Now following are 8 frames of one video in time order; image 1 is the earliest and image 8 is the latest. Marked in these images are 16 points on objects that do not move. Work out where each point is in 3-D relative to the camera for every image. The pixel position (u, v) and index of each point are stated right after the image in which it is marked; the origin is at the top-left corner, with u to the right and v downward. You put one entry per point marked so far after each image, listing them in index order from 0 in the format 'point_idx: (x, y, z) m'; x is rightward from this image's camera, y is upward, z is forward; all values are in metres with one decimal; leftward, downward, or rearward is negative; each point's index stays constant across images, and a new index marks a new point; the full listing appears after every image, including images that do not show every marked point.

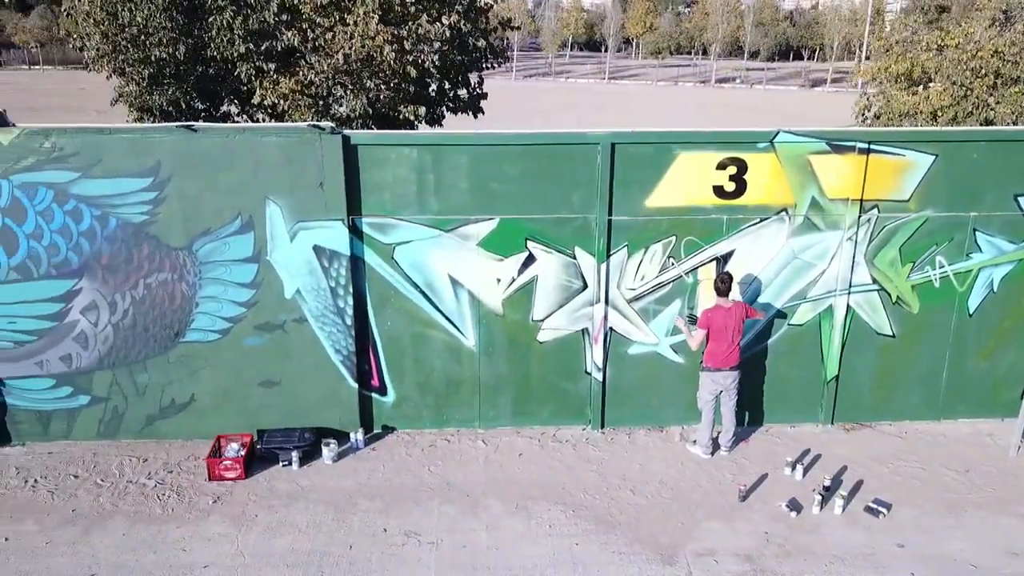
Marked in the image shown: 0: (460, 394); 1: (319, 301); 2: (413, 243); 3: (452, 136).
0: (-0.5, -0.9, +6.3) m
1: (-1.6, -0.1, +5.9) m
2: (-0.9, +0.4, +5.9) m
3: (-0.5, +1.2, +5.7) m
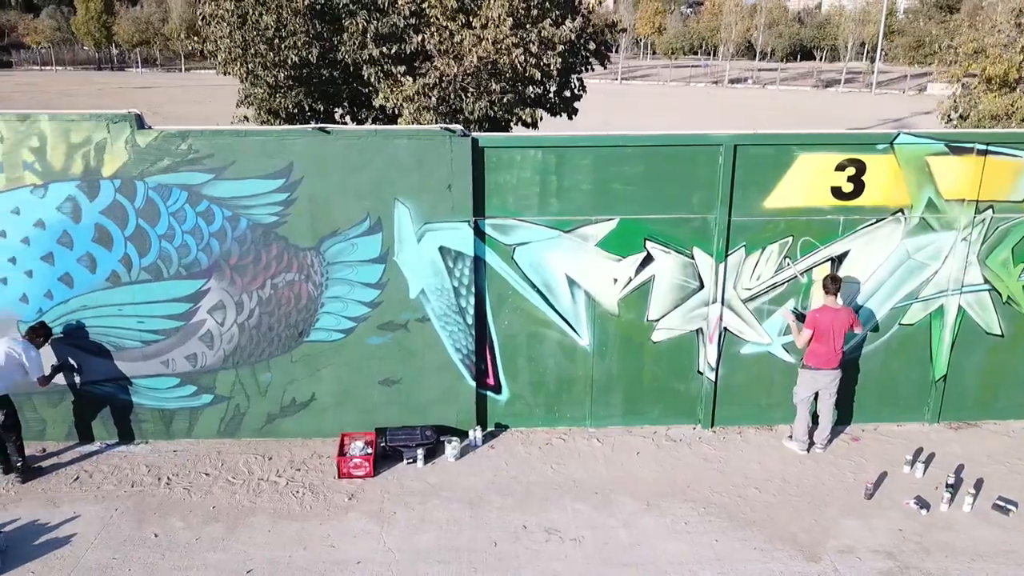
0: (+0.6, -0.9, +6.4) m
1: (-0.6, -0.1, +6.0) m
2: (+0.2, +0.4, +6.0) m
3: (+0.5, +1.2, +5.8) m
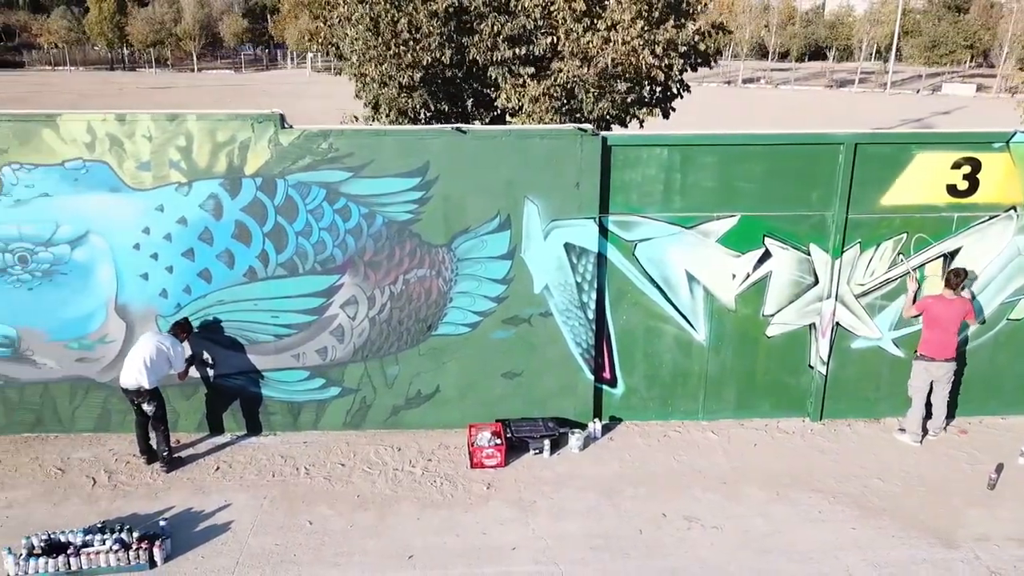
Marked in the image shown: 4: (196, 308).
0: (+1.6, -0.9, +6.5) m
1: (+0.5, -0.1, +6.1) m
2: (+1.2, +0.4, +6.1) m
3: (+1.6, +1.3, +5.9) m
4: (-2.7, -0.2, +6.0) m
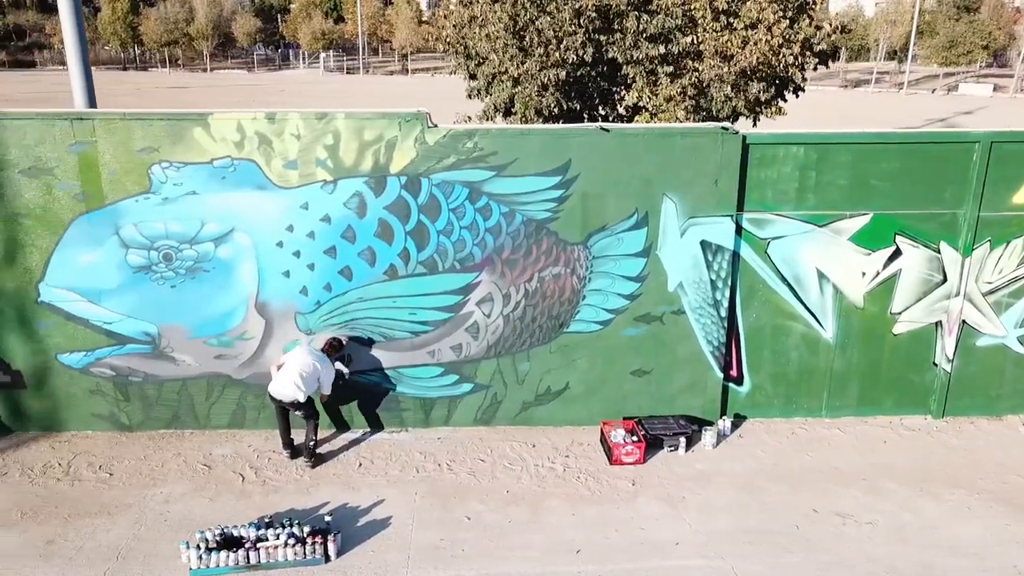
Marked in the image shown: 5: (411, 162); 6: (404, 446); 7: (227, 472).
0: (+2.8, -0.9, +6.6) m
1: (+1.6, -0.1, +6.2) m
2: (+2.4, +0.4, +6.2) m
3: (+2.8, +1.3, +6.0) m
4: (-1.5, -0.1, +6.1) m
5: (-0.8, +1.0, +5.8) m
6: (-0.9, -1.4, +6.2) m
7: (-2.3, -1.5, +5.8) m
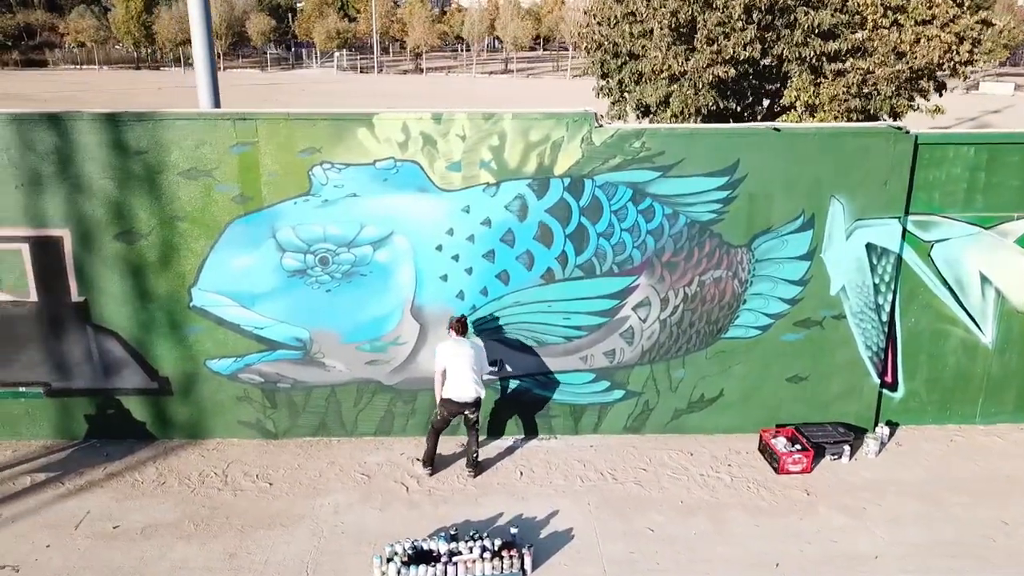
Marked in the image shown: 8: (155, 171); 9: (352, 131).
0: (+4.1, -0.9, +6.4) m
1: (+3.0, -0.1, +6.0) m
2: (+3.7, +0.4, +6.0) m
3: (+4.1, +1.3, +5.8) m
4: (-0.2, -0.2, +5.9) m
5: (+0.5, +1.0, +5.6) m
6: (+0.4, -1.4, +6.0) m
7: (-1.0, -1.5, +5.6) m
8: (-2.8, +0.9, +5.5) m
9: (-1.2, +1.2, +5.5) m
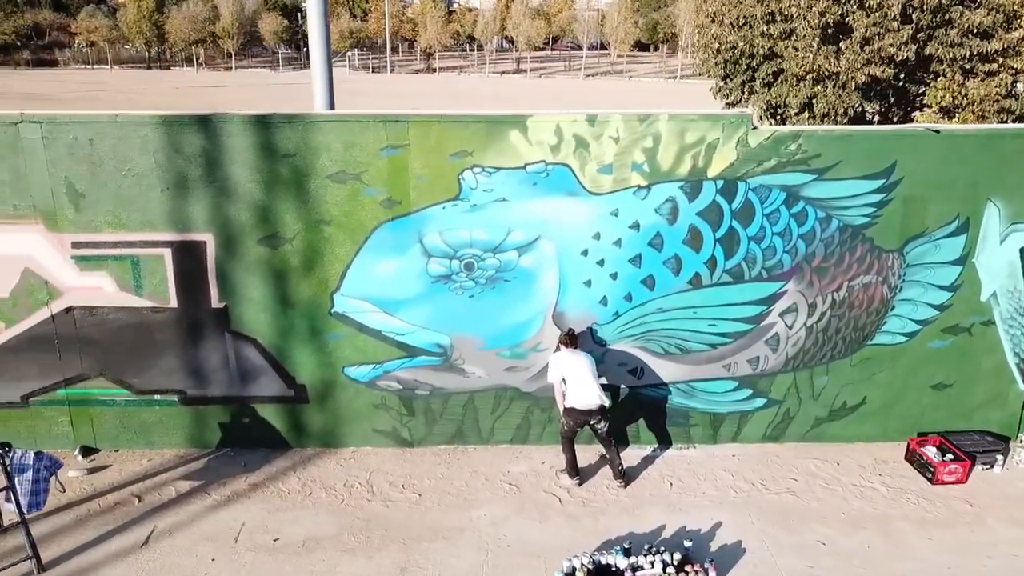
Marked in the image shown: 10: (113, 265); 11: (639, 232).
0: (+5.3, -1.0, +6.3) m
1: (+4.2, -0.1, +5.9) m
2: (+4.9, +0.4, +5.9) m
3: (+5.3, +1.2, +5.7) m
4: (+1.0, -0.2, +5.8) m
5: (+1.7, +1.0, +5.5) m
6: (+1.6, -1.5, +5.9) m
7: (+0.2, -1.6, +5.5) m
8: (-1.6, +0.9, +5.4) m
9: (-0.1, +1.2, +5.3) m
10: (-3.1, +0.2, +5.5) m
11: (+1.0, +0.4, +5.6) m
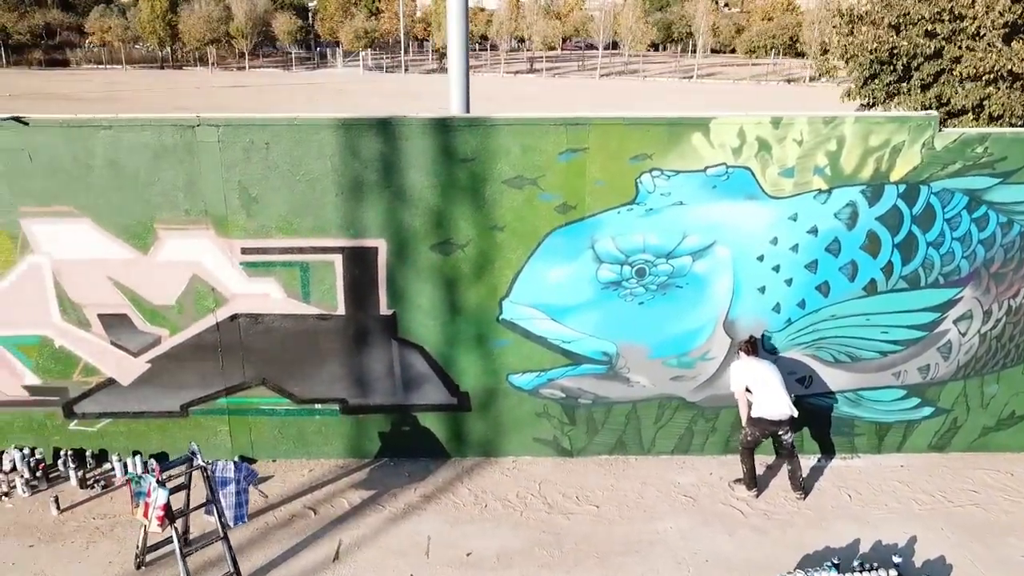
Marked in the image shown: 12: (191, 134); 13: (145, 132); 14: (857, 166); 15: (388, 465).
0: (+6.7, -1.0, +6.1) m
1: (+5.5, -0.2, +5.7) m
2: (+6.3, +0.3, +5.7) m
3: (+6.6, +1.2, +5.5) m
4: (+2.3, -0.3, +5.6) m
5: (+3.0, +0.9, +5.3) m
6: (+2.9, -1.5, +5.7) m
7: (+1.5, -1.6, +5.3) m
8: (-0.2, +0.8, +5.2) m
9: (+1.3, +1.1, +5.2) m
10: (-1.7, +0.1, +5.3) m
11: (+2.3, +0.4, +5.5) m
12: (-2.3, +1.1, +5.0) m
13: (-2.6, +1.1, +5.0) m
14: (+2.6, +0.9, +5.3) m
15: (-1.0, -1.4, +5.7) m
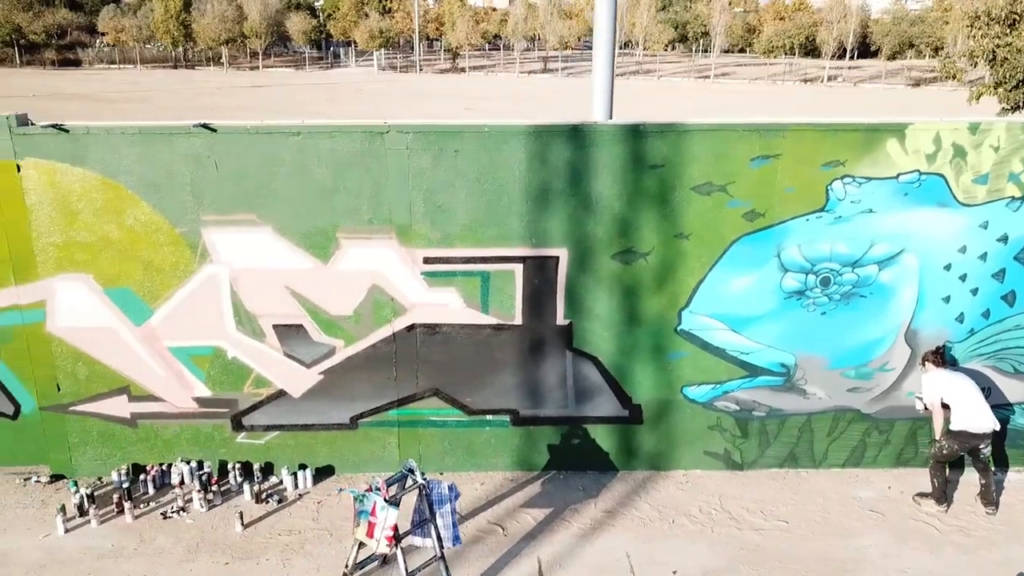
0: (+8.0, -1.1, +6.0) m
1: (+6.9, -0.3, +5.6) m
2: (+7.6, +0.2, +5.6) m
3: (+8.0, +1.1, +5.4) m
4: (+3.7, -0.3, +5.5) m
5: (+4.4, +0.8, +5.2) m
6: (+4.3, -1.6, +5.6) m
7: (+2.9, -1.7, +5.2) m
8: (+1.1, +0.7, +5.1) m
9: (+2.6, +1.0, +5.1) m
10: (-0.4, 0.0, +5.2) m
11: (+3.7, +0.3, +5.3) m
12: (-0.9, +1.0, +4.9) m
13: (-1.2, +1.0, +4.9) m
14: (+4.0, +0.8, +5.2) m
15: (+0.4, -1.5, +5.6) m
